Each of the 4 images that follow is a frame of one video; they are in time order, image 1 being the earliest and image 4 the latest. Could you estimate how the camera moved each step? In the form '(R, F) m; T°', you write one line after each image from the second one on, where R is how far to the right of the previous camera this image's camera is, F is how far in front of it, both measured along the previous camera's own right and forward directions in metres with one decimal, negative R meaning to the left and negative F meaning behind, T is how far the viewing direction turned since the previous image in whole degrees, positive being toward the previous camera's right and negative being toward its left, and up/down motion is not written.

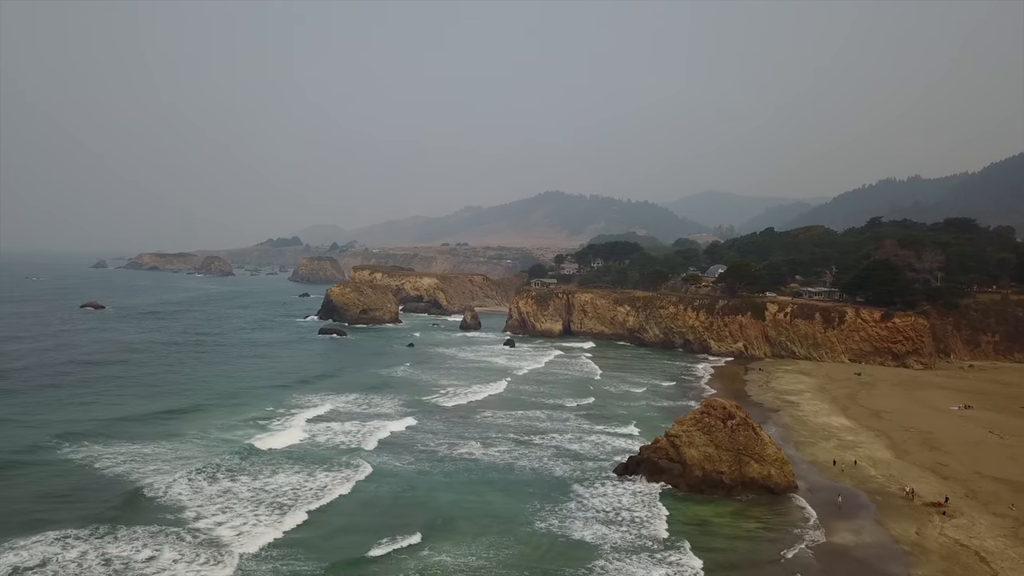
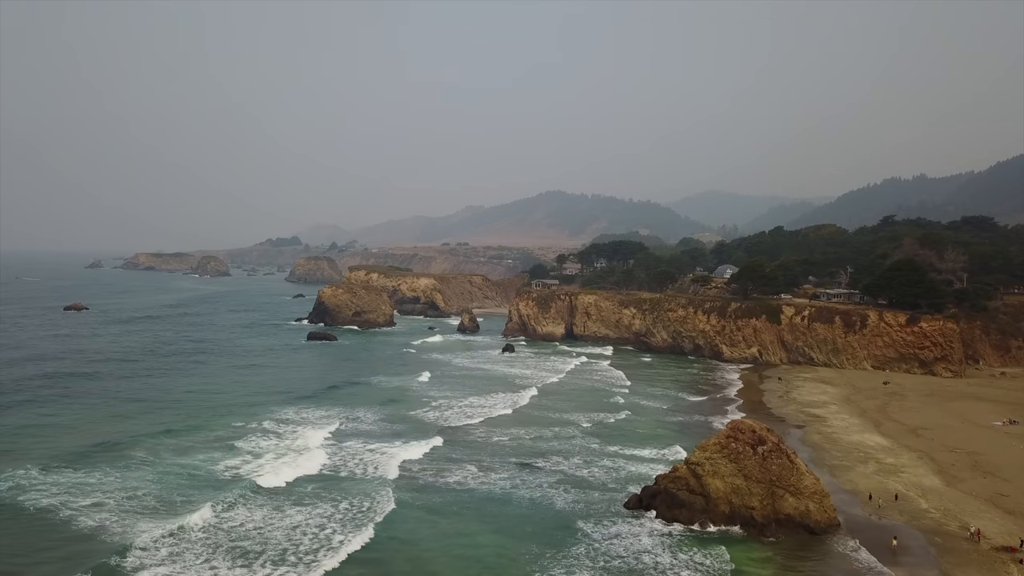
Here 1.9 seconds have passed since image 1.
(+0.2, +3.2) m; 0°
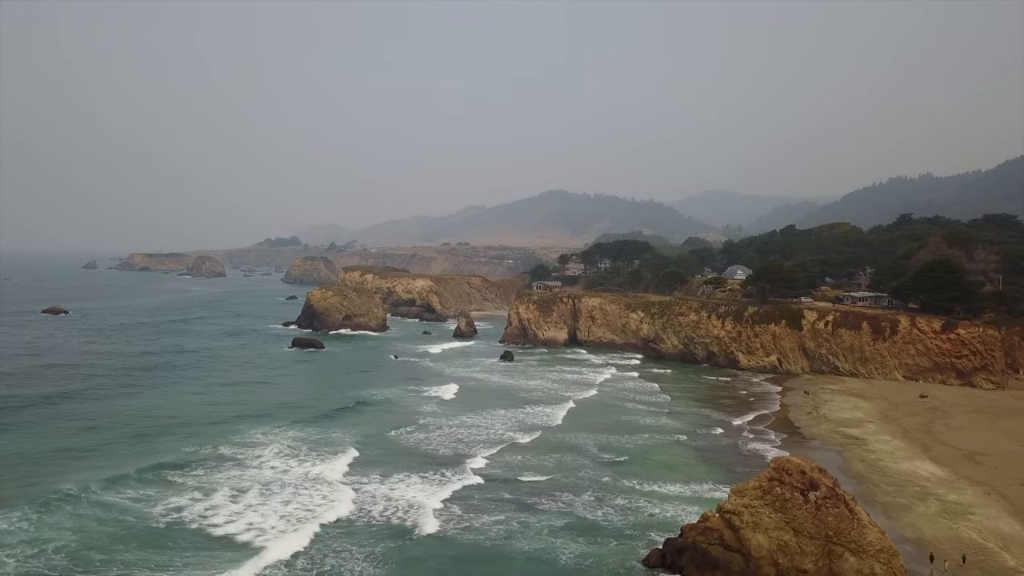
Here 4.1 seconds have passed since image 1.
(+0.2, +3.8) m; 0°
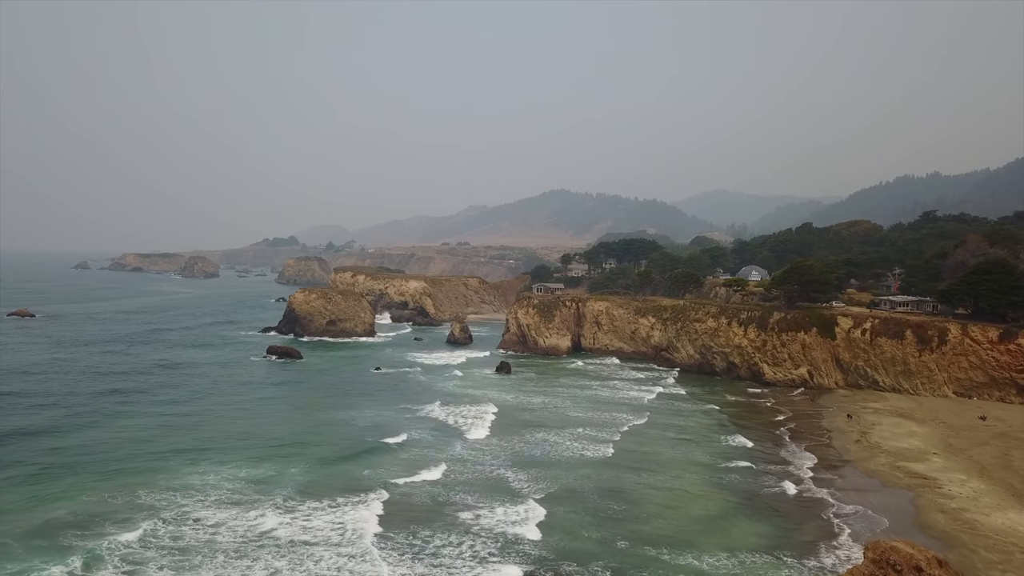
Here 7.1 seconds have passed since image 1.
(+0.3, +5.1) m; 0°
